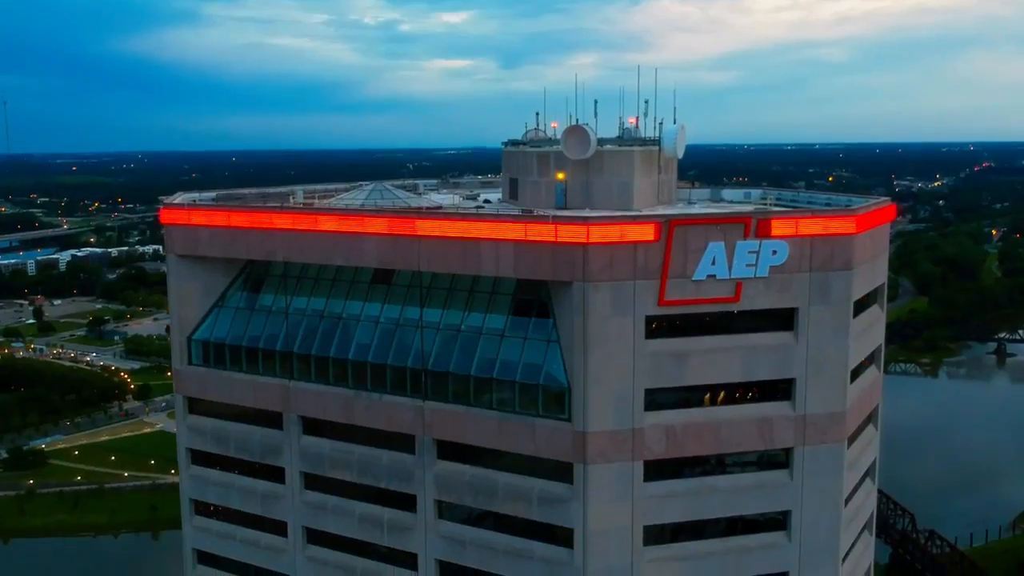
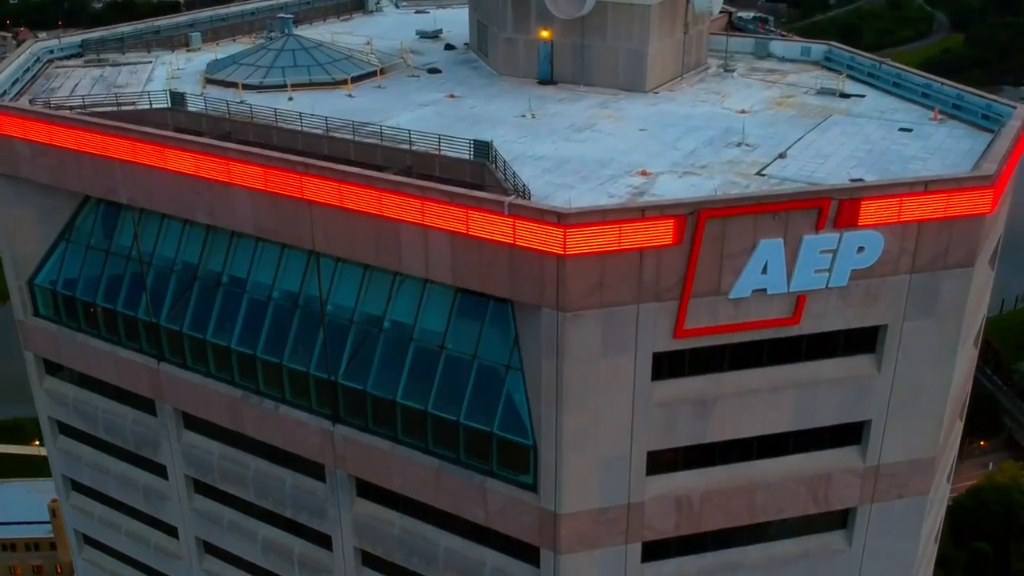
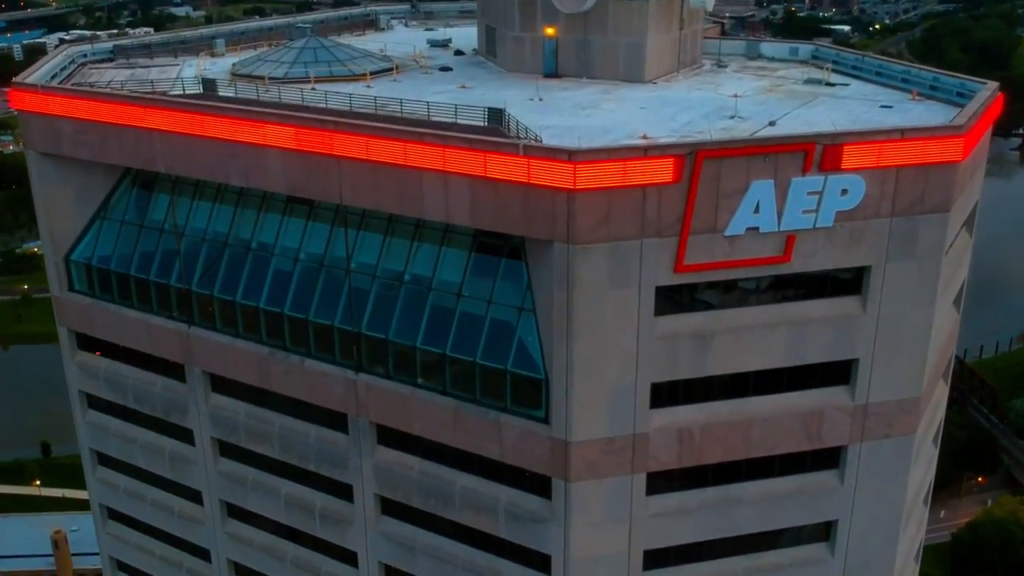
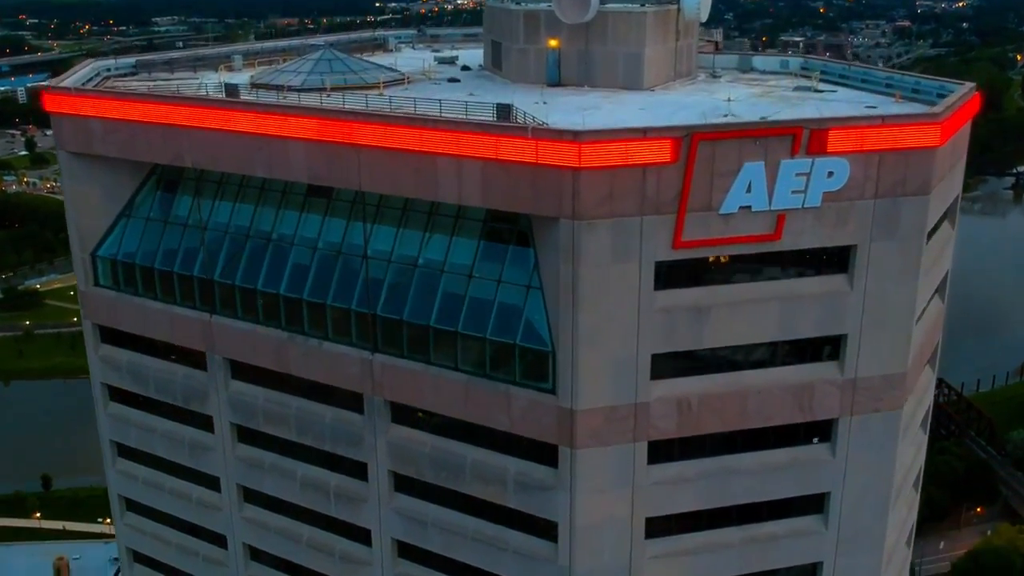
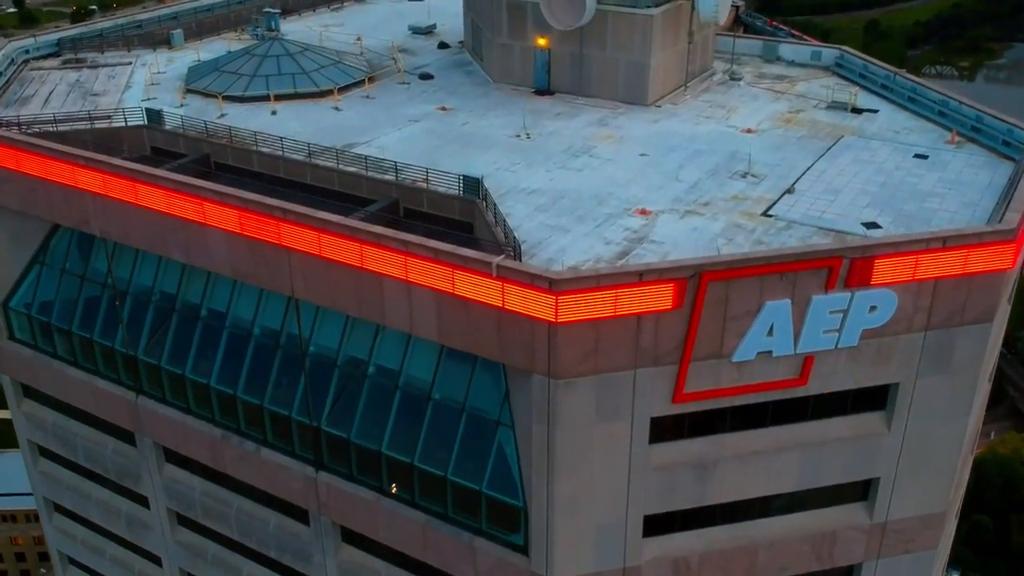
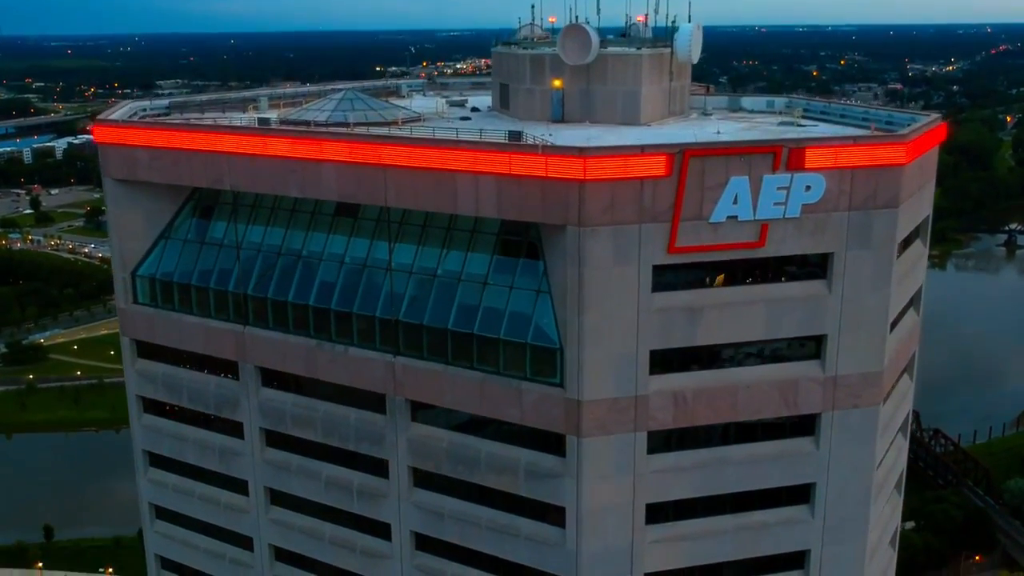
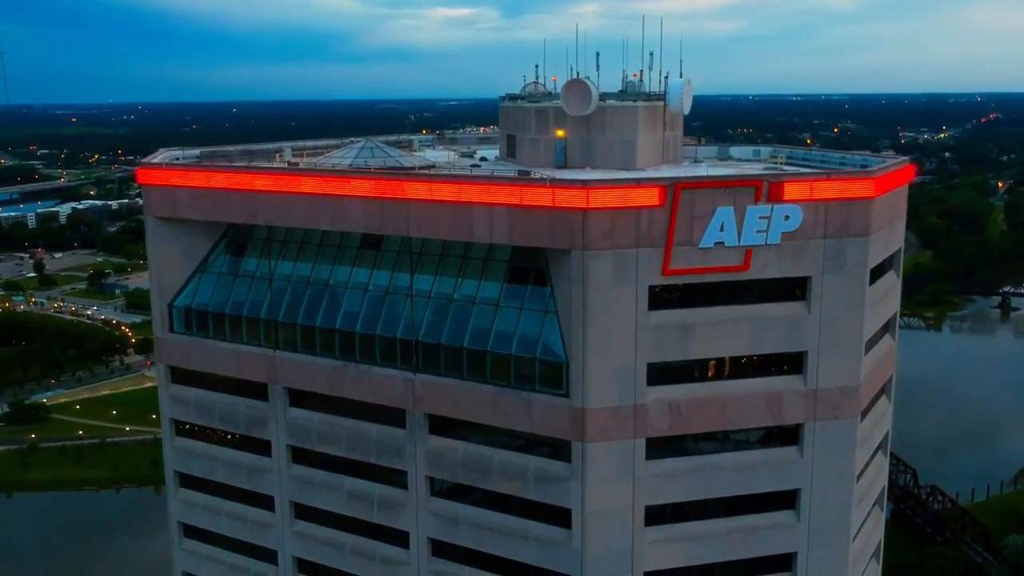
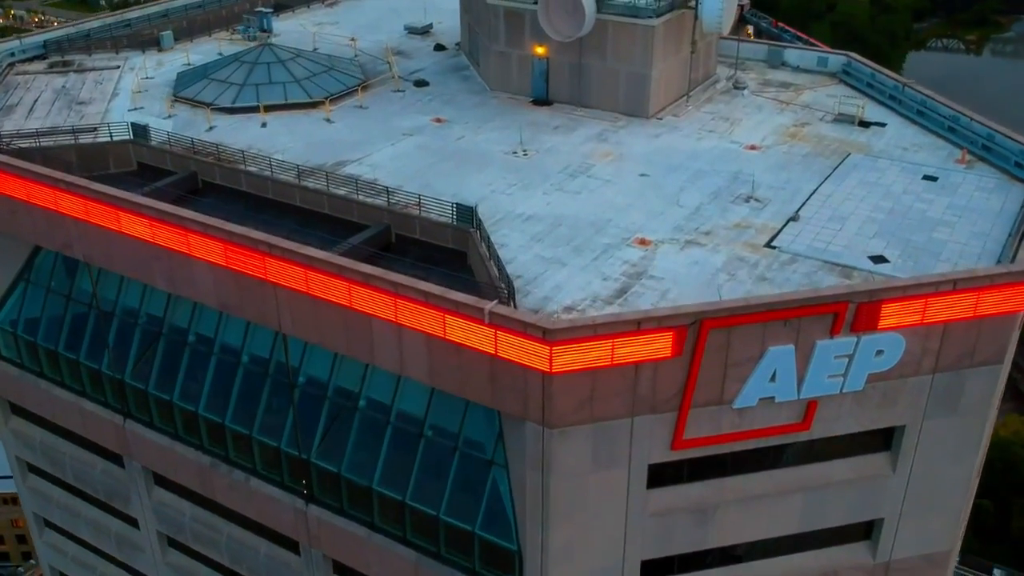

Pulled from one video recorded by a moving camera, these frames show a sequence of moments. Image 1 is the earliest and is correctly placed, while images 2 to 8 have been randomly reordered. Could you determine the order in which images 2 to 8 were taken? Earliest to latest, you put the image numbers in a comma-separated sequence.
7, 6, 4, 3, 2, 5, 8
